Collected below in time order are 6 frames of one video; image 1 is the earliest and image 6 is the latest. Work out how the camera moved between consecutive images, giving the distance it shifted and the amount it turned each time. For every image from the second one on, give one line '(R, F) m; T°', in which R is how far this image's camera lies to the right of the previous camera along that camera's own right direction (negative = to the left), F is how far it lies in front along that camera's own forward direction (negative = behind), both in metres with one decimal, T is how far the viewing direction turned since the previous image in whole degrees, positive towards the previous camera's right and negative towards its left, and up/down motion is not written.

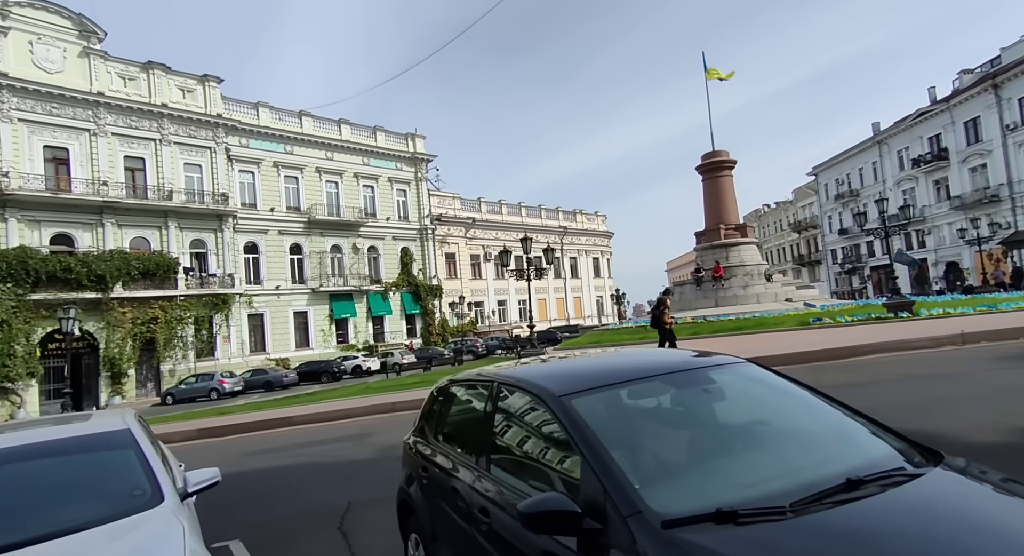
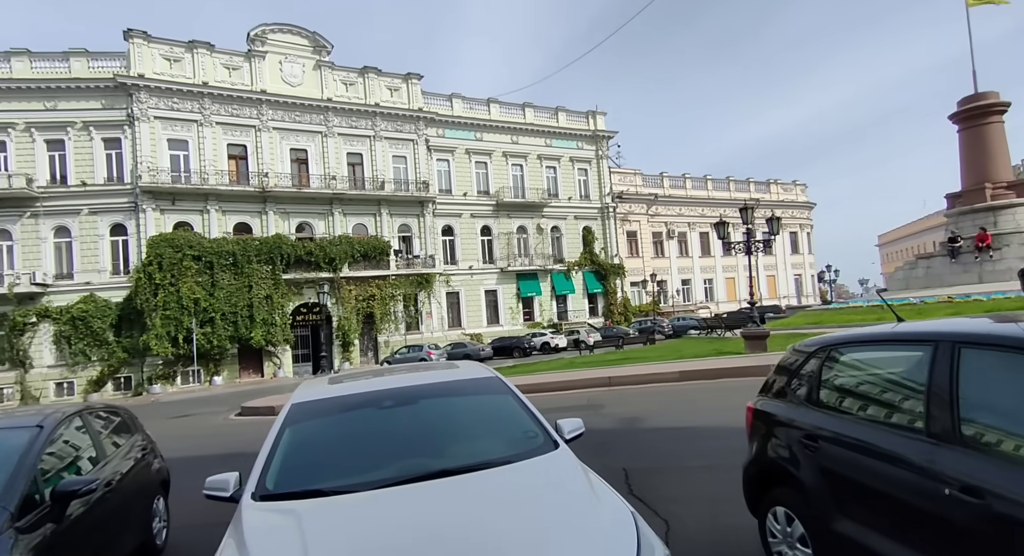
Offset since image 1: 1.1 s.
(-2.7, 0.0) m; -16°
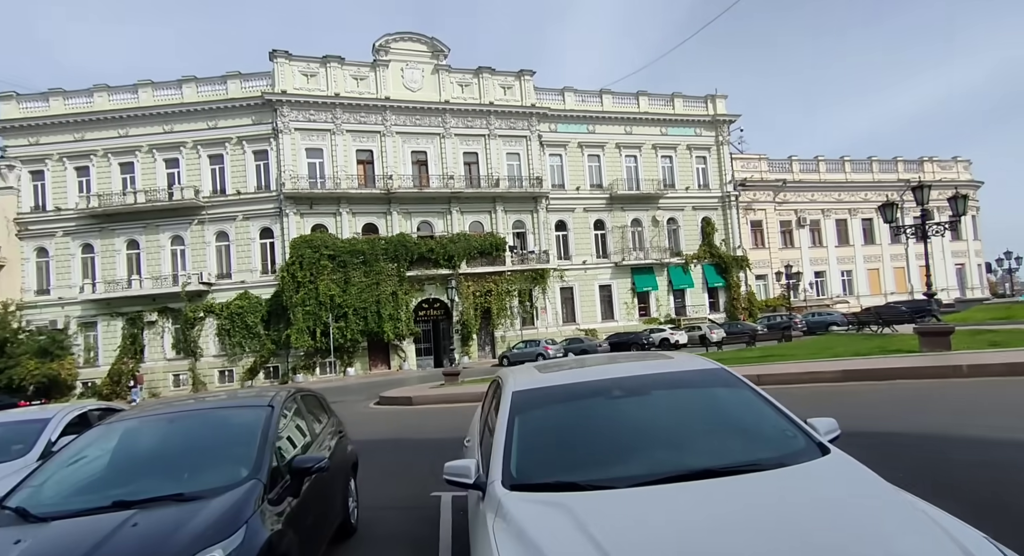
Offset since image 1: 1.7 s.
(-1.6, +0.3) m; -10°
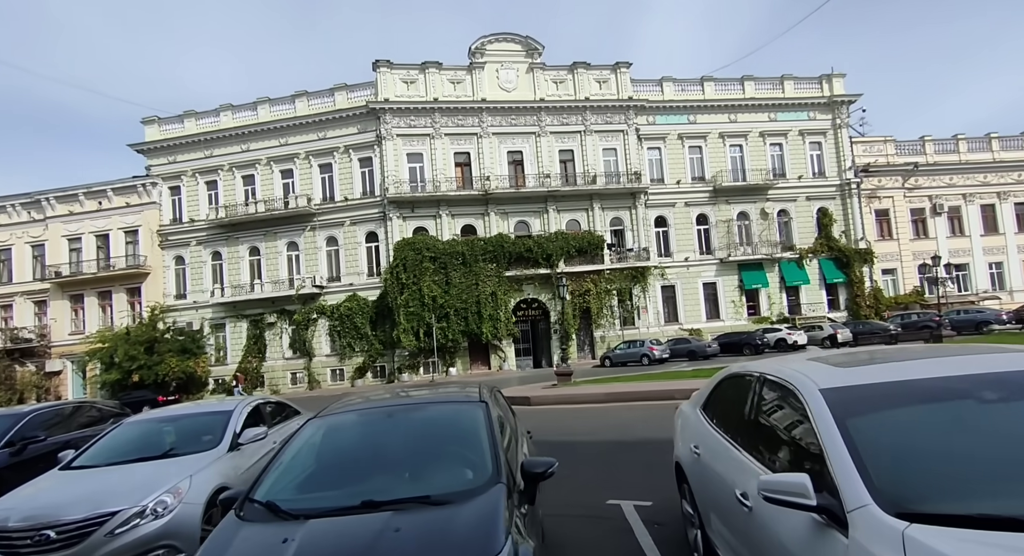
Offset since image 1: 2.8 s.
(-1.4, +0.6) m; -9°
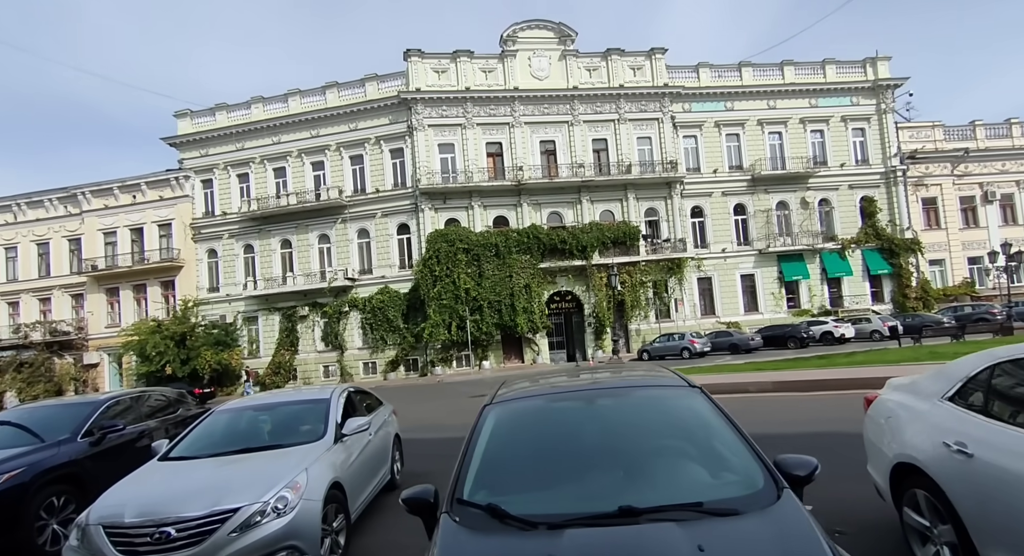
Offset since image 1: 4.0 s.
(-1.0, +0.6) m; -2°
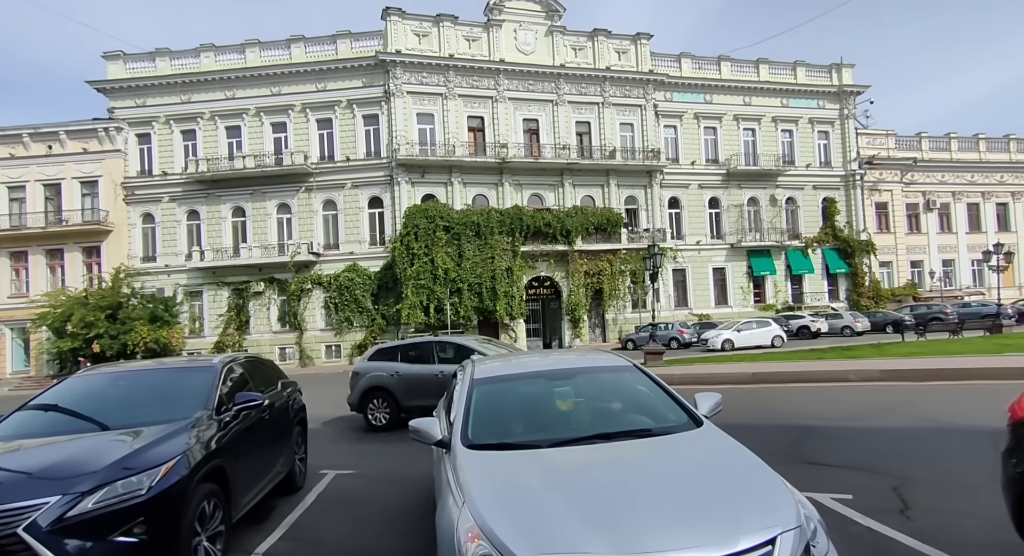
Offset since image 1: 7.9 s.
(-2.7, +1.7) m; +7°
